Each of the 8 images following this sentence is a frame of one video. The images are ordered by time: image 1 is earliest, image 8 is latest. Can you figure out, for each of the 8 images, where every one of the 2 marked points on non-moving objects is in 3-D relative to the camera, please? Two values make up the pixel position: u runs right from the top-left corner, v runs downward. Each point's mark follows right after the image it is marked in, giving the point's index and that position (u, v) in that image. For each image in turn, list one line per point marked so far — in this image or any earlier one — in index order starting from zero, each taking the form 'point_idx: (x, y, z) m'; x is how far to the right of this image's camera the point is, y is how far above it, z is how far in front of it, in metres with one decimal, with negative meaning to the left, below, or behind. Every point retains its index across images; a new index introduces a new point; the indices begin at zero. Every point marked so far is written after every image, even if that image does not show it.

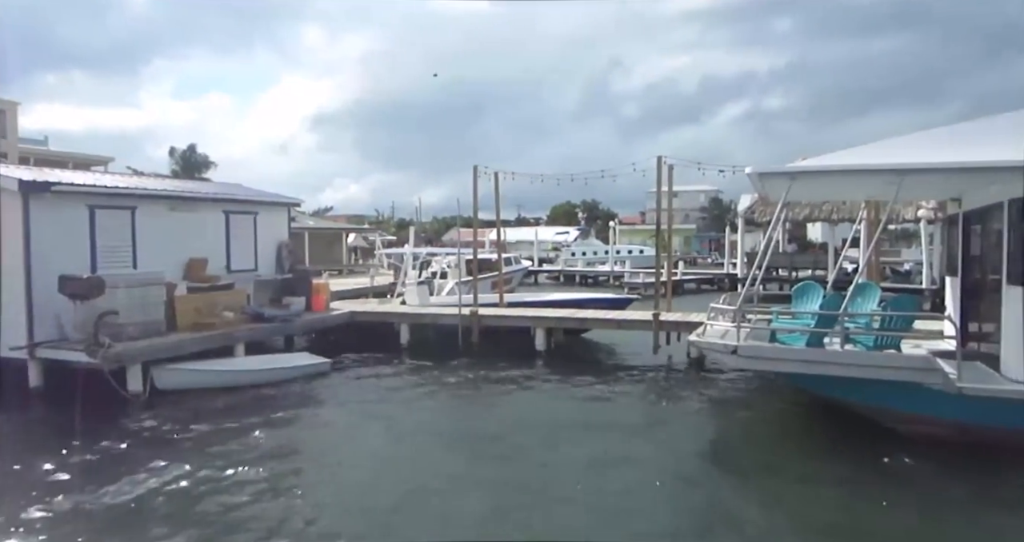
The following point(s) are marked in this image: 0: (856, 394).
0: (+3.5, -1.2, +6.8) m
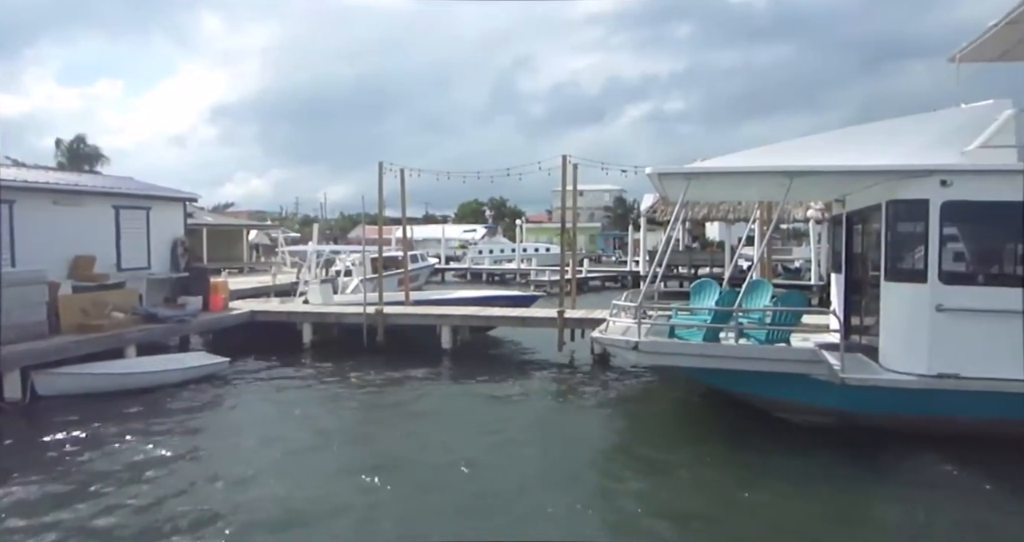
0: (+2.5, -1.2, +7.0) m
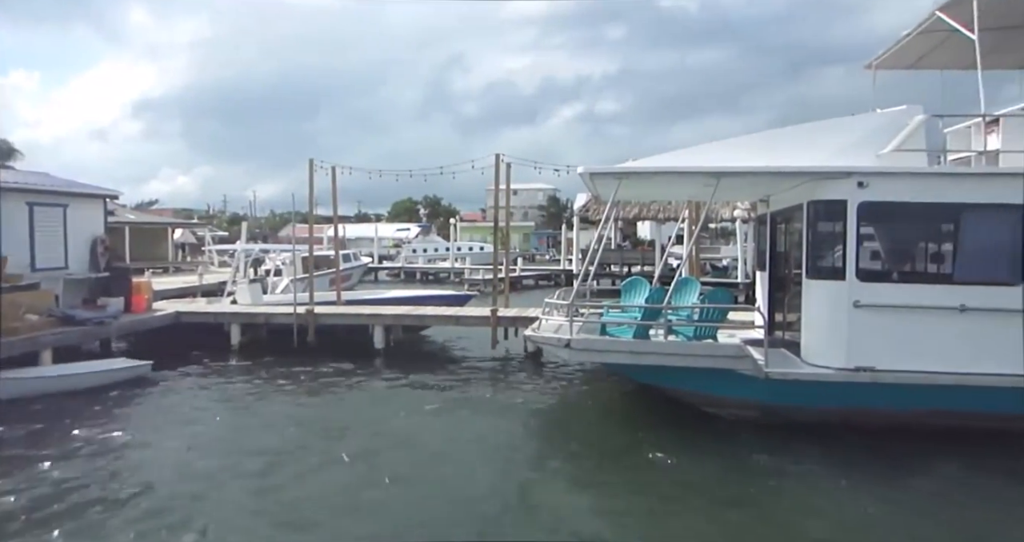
0: (+1.8, -1.2, +7.1) m
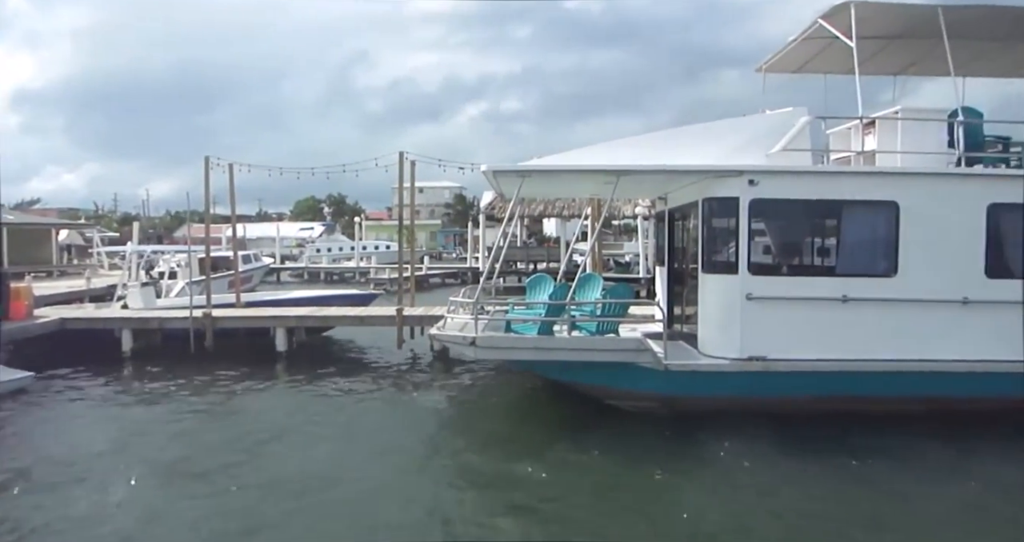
0: (+0.8, -1.1, +7.2) m
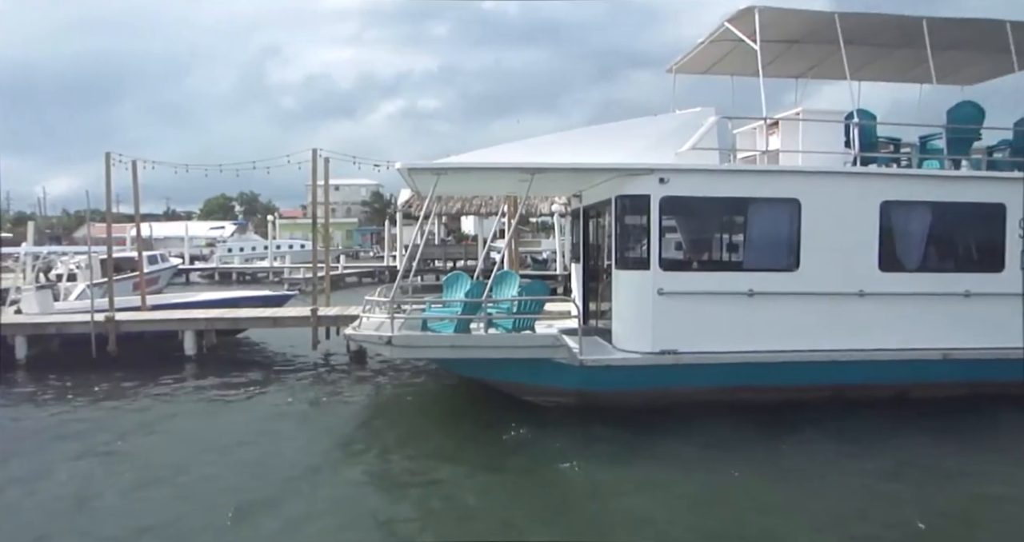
0: (-0.1, -1.1, +7.2) m
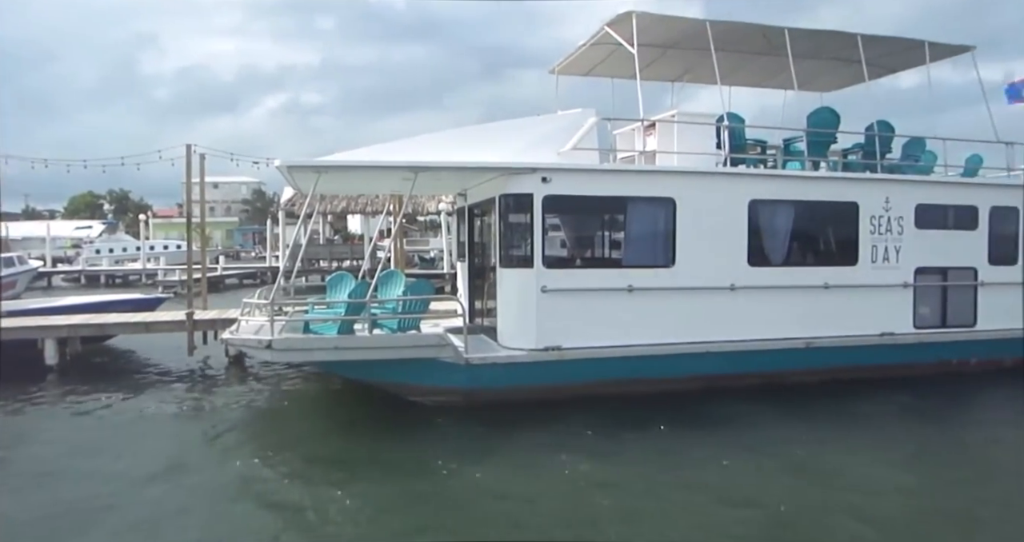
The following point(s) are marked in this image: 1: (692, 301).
0: (-1.4, -1.1, +7.1) m
1: (+2.0, -0.3, +7.3) m
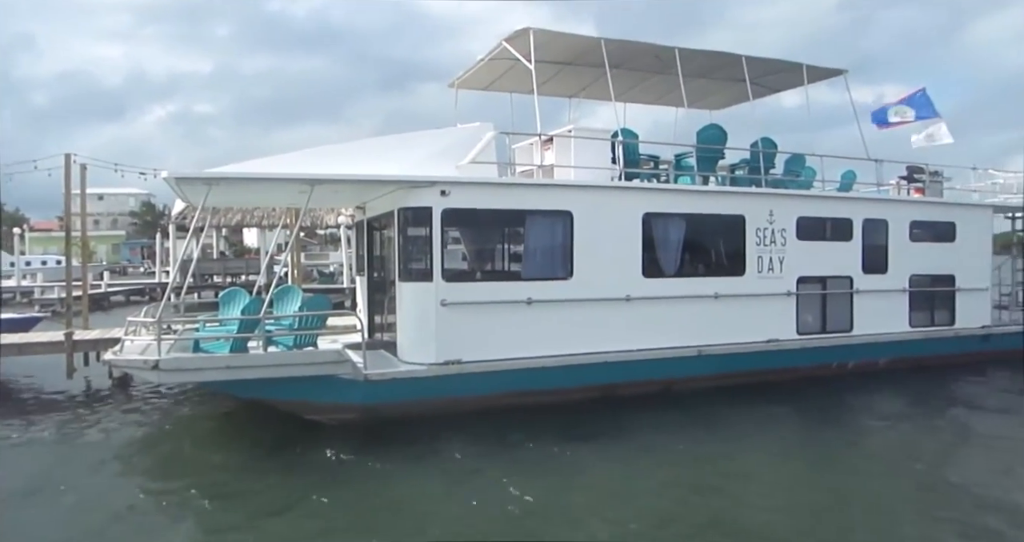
0: (-2.4, -1.3, +7.0) m
1: (+0.9, -0.5, +7.4) m
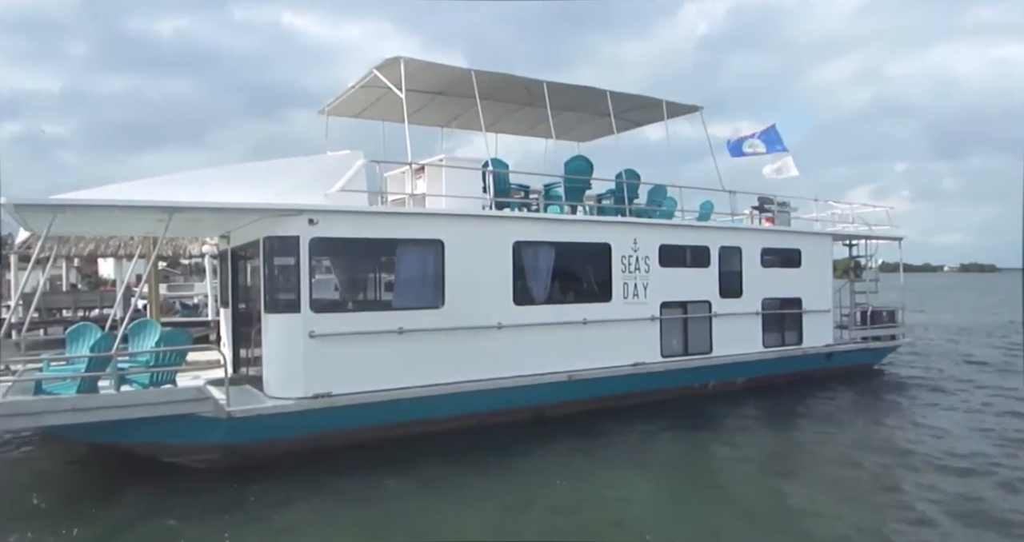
0: (-3.8, -1.6, +6.7) m
1: (-0.6, -0.8, +7.5) m
